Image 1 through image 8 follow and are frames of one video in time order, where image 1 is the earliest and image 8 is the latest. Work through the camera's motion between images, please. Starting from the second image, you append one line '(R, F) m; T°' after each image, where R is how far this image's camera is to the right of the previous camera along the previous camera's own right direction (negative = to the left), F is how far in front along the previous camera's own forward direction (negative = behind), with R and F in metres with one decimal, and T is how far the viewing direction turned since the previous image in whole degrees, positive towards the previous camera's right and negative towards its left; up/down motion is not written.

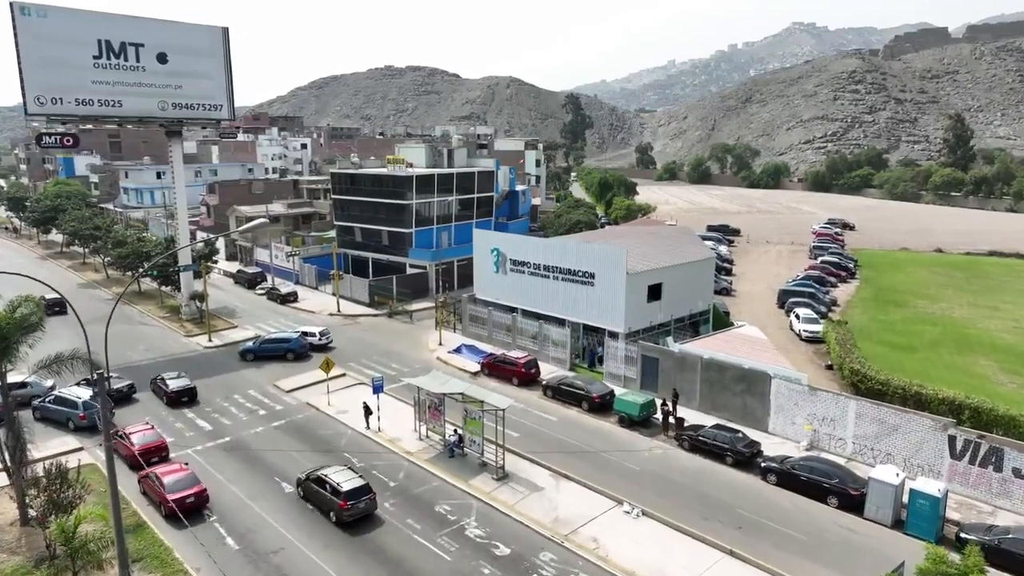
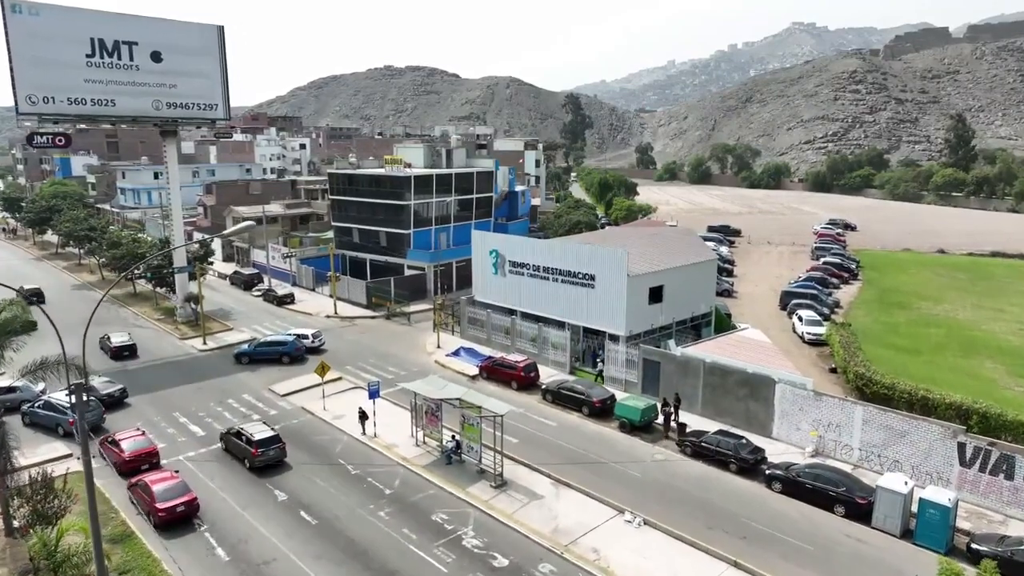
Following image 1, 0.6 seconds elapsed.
(0.0, +0.6) m; 0°
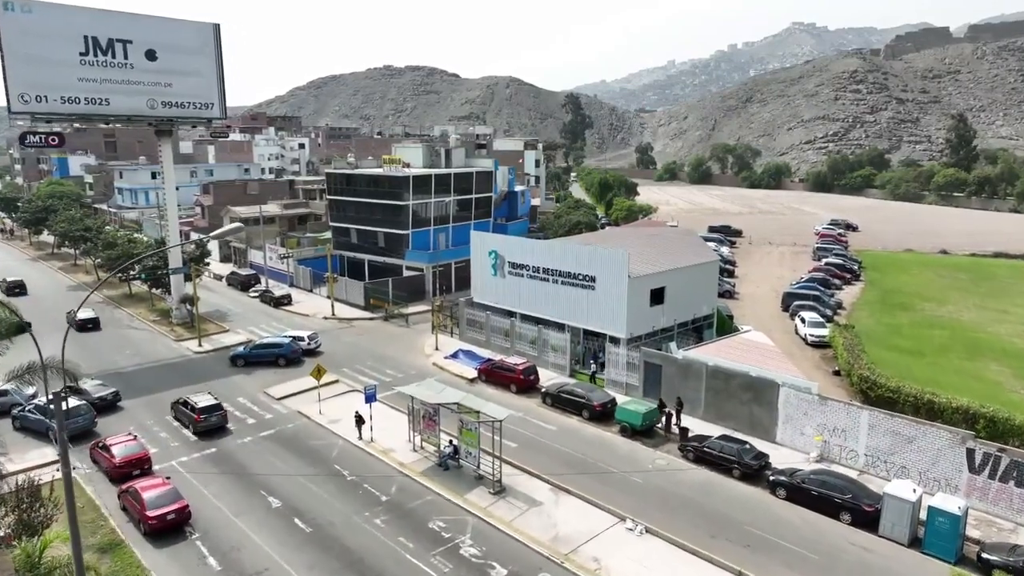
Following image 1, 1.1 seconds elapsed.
(0.0, +0.5) m; 0°
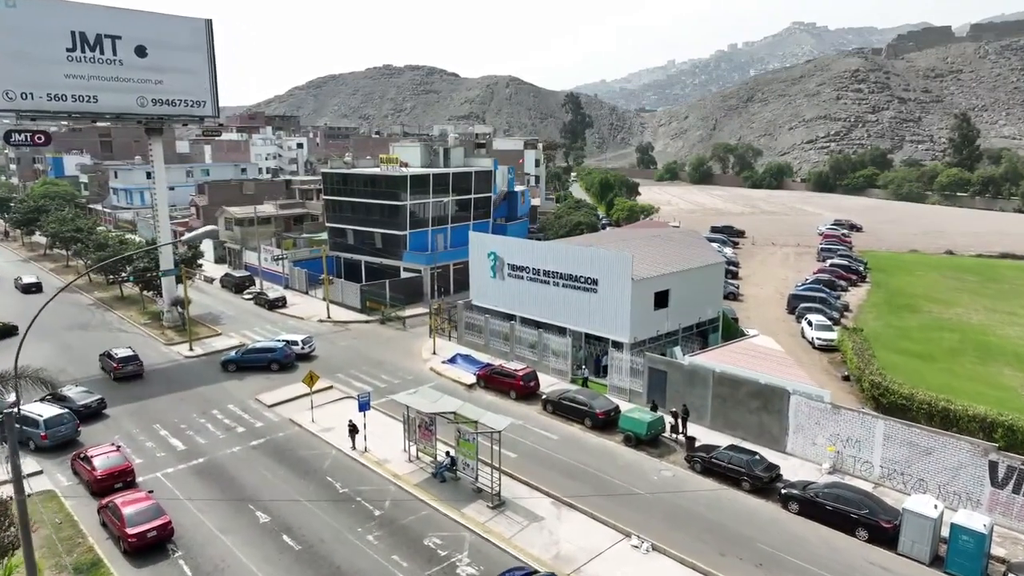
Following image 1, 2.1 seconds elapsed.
(0.0, +1.1) m; 0°
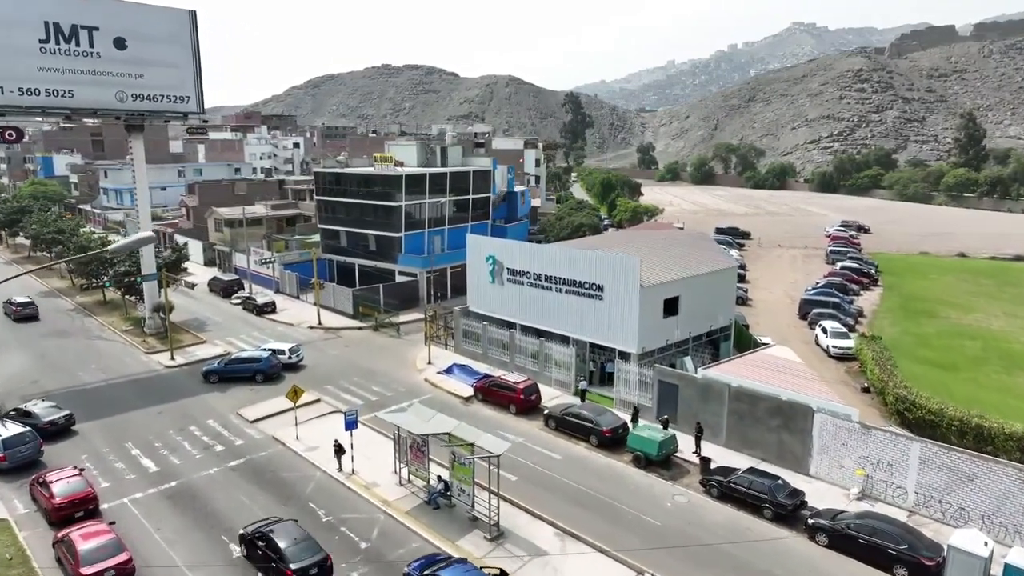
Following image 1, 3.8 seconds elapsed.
(0.0, +2.1) m; 0°
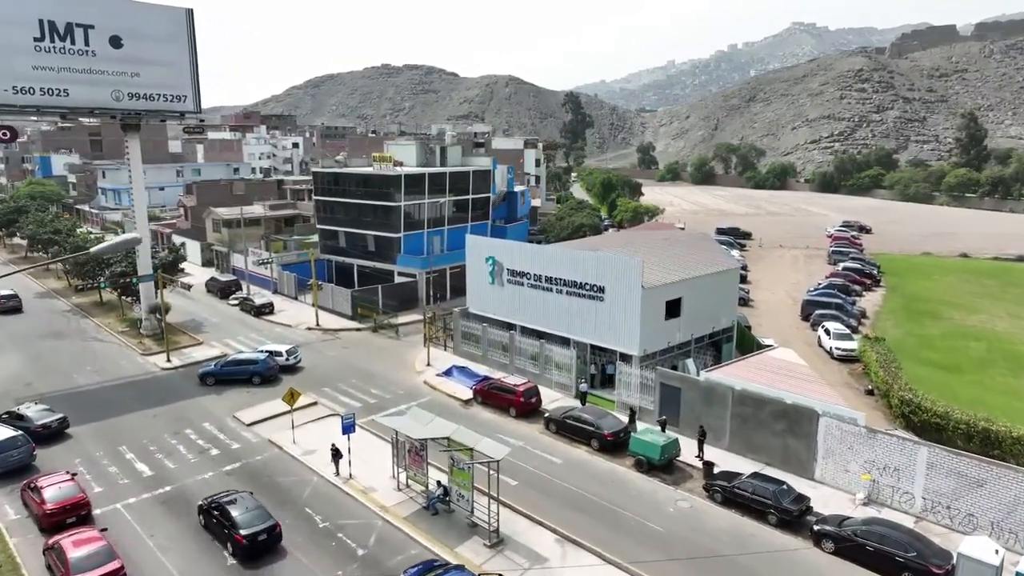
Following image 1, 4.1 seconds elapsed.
(0.0, +0.4) m; 0°
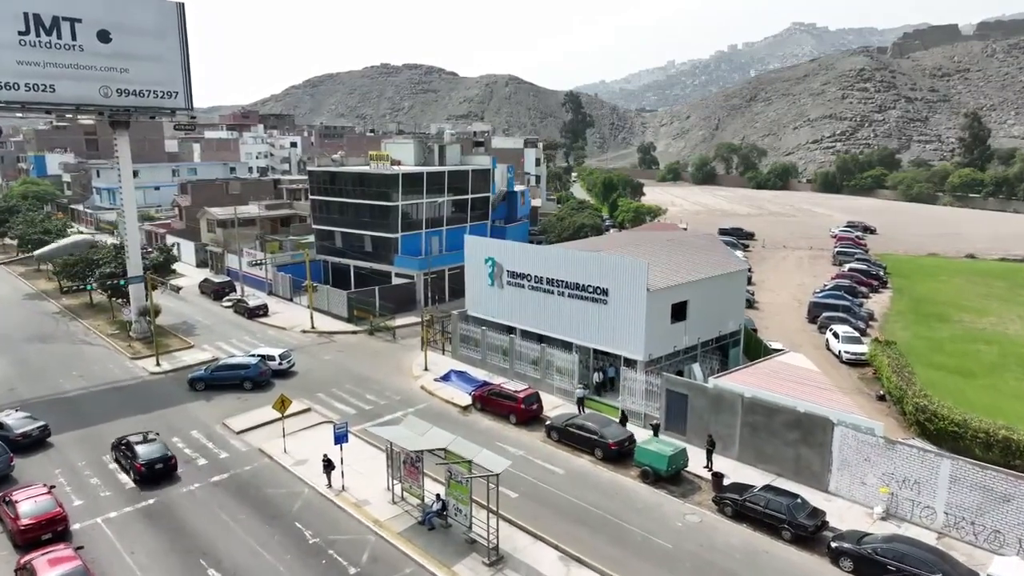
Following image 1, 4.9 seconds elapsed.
(0.0, +1.1) m; 0°
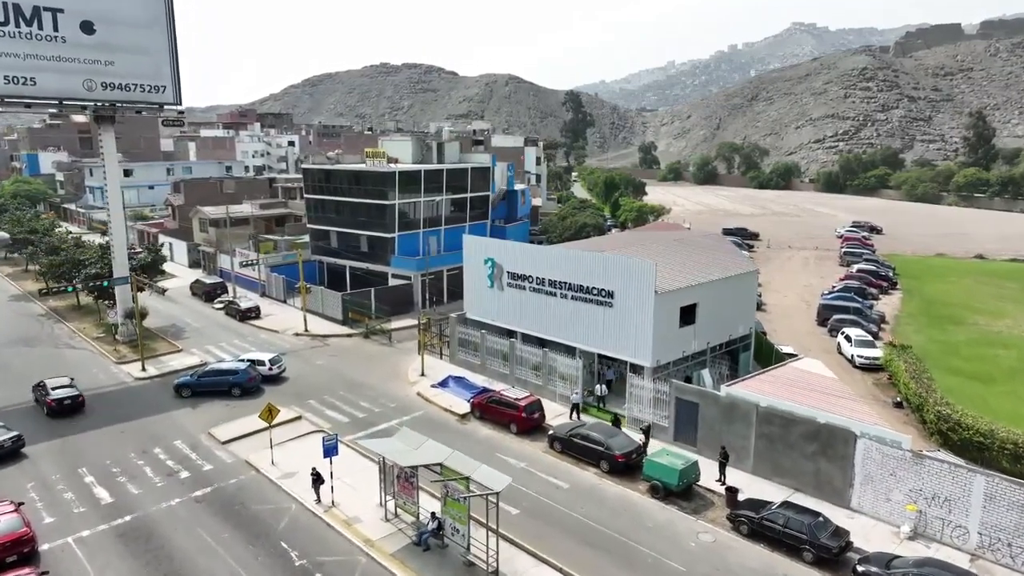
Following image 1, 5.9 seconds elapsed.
(0.0, +1.4) m; 0°
